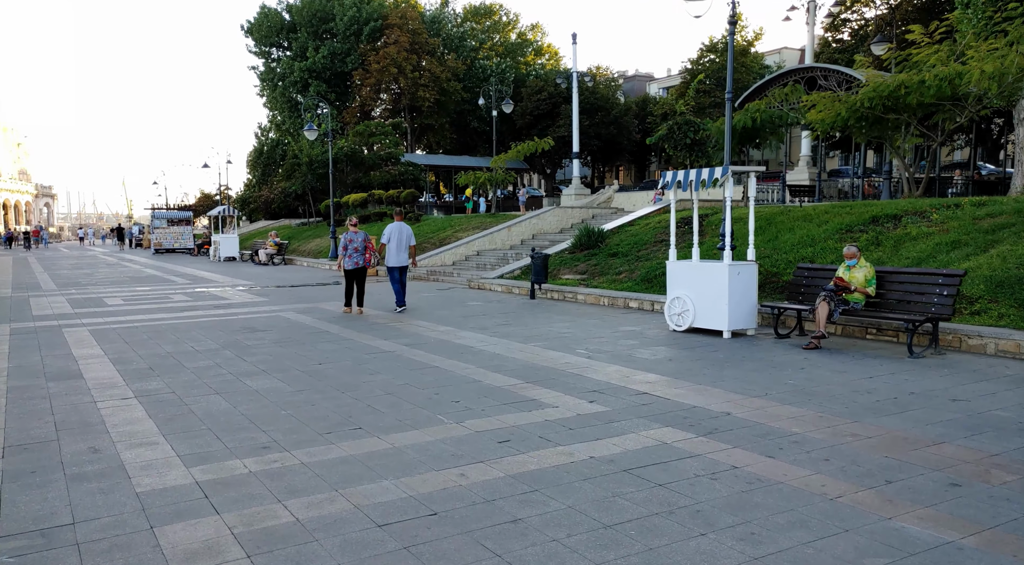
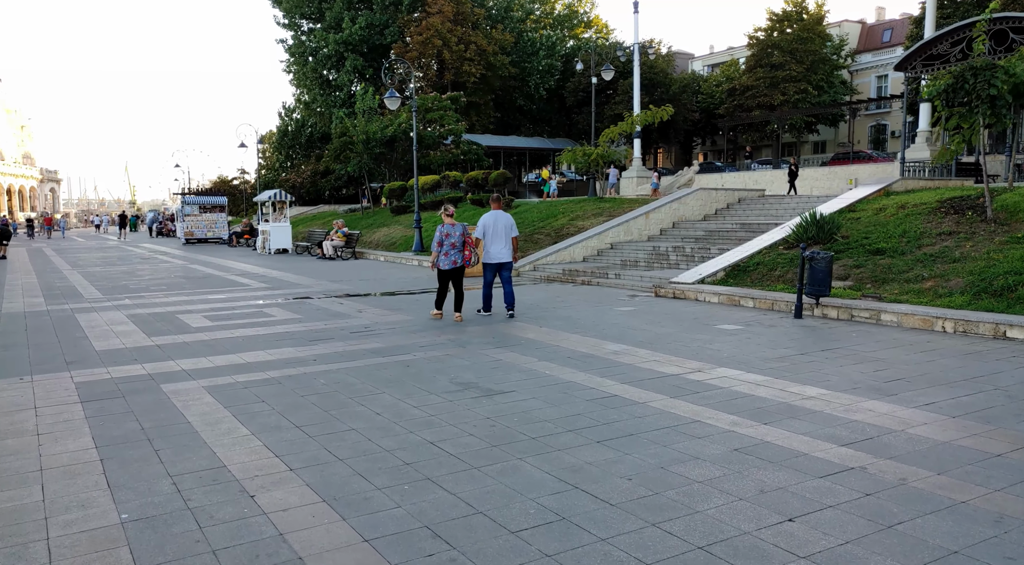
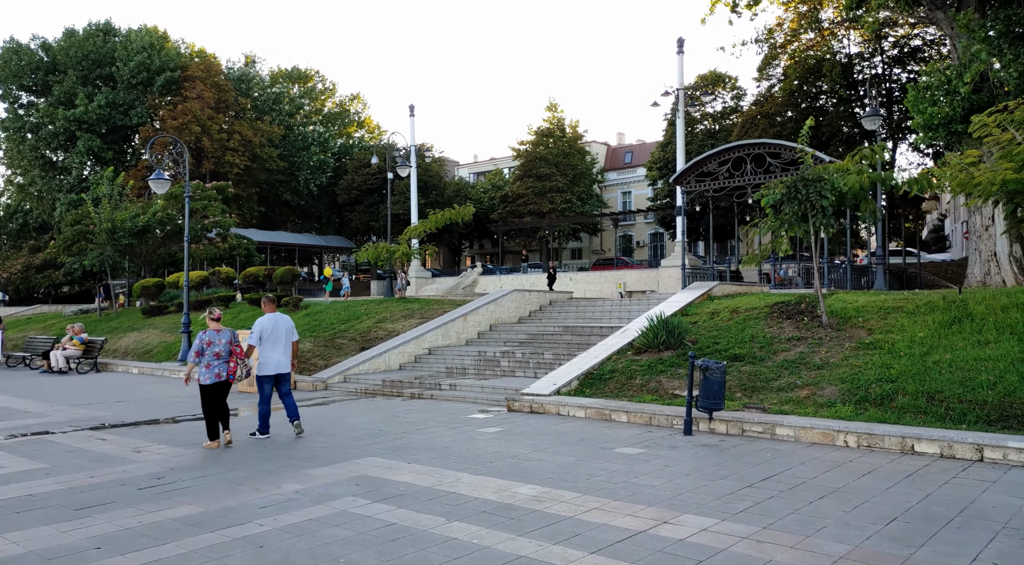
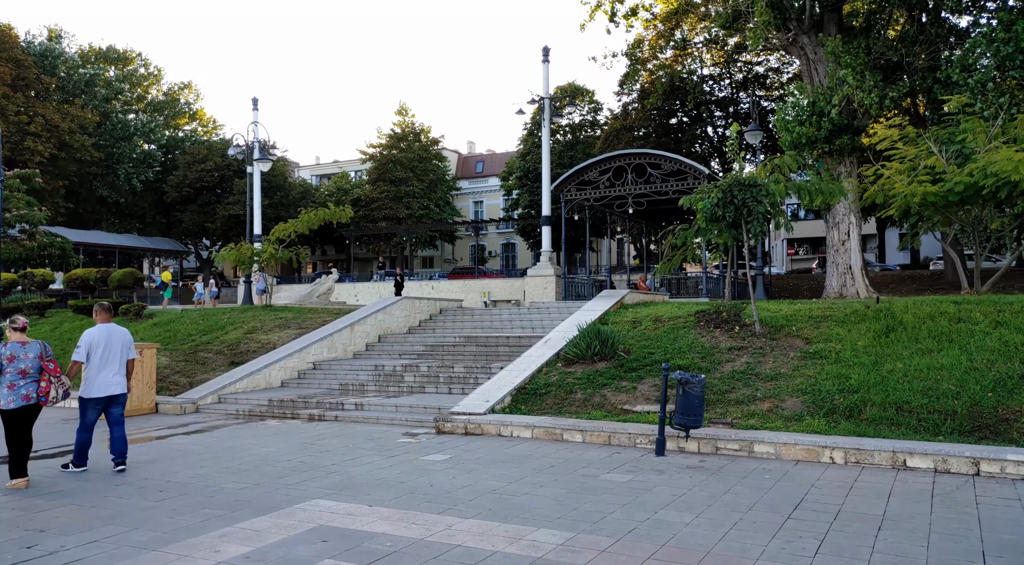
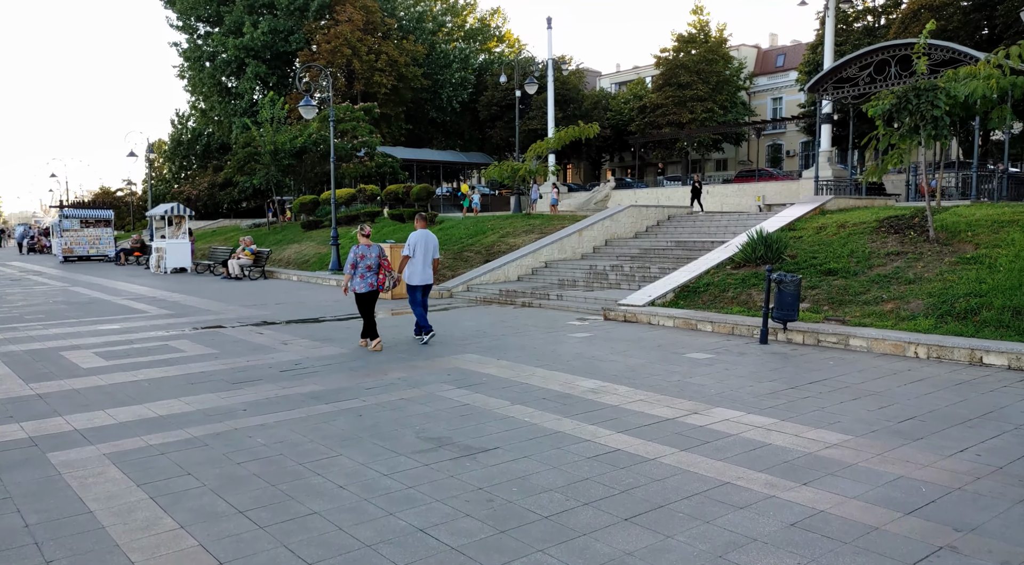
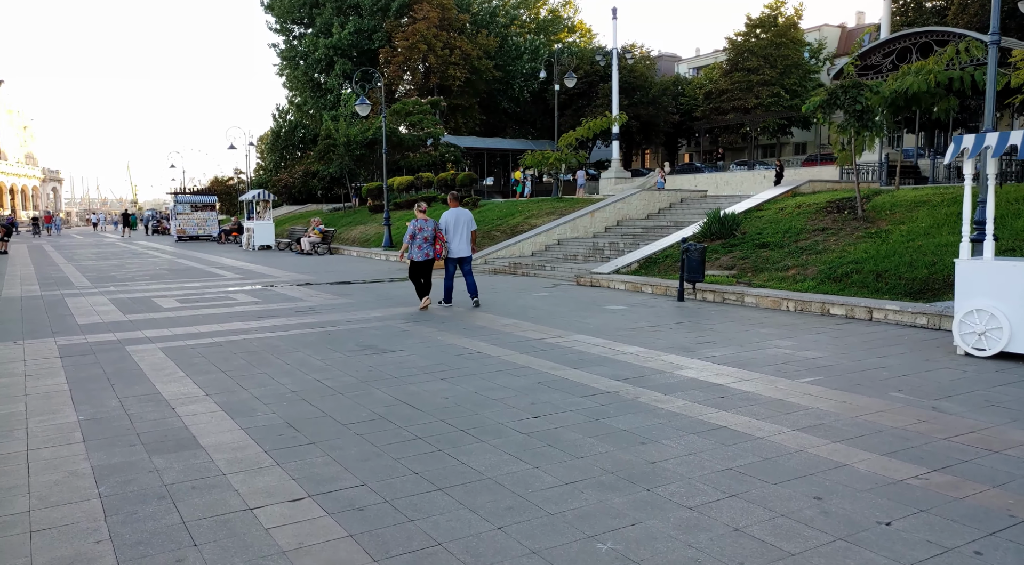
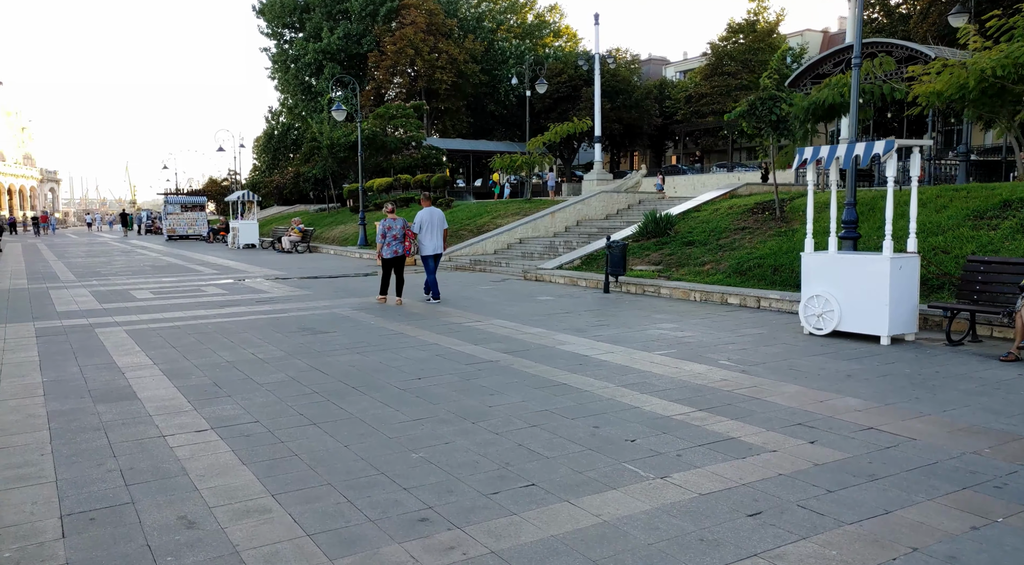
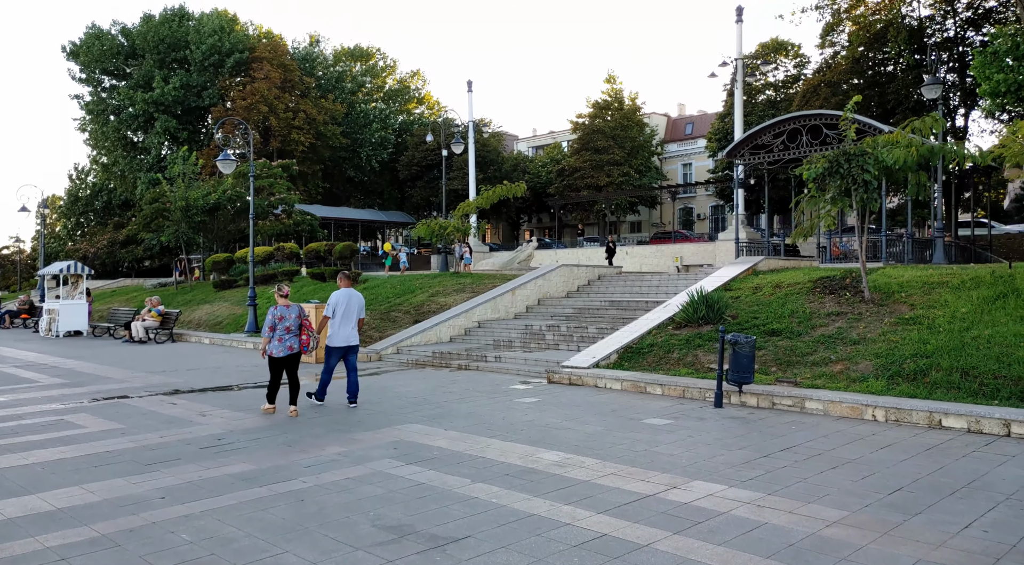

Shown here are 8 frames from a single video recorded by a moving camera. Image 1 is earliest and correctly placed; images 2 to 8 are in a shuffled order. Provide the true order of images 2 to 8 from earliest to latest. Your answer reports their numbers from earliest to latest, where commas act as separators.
7, 6, 2, 5, 8, 3, 4
